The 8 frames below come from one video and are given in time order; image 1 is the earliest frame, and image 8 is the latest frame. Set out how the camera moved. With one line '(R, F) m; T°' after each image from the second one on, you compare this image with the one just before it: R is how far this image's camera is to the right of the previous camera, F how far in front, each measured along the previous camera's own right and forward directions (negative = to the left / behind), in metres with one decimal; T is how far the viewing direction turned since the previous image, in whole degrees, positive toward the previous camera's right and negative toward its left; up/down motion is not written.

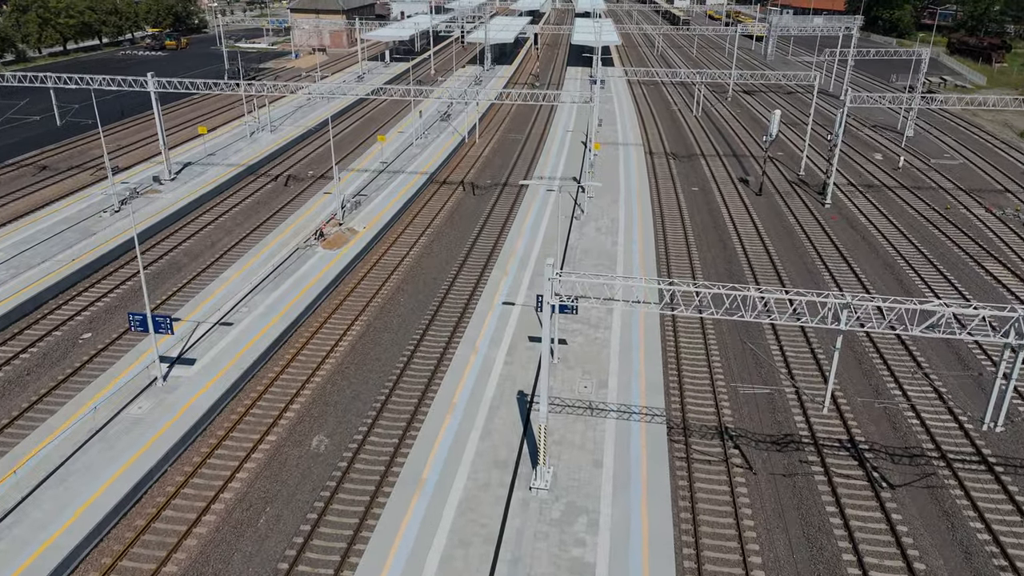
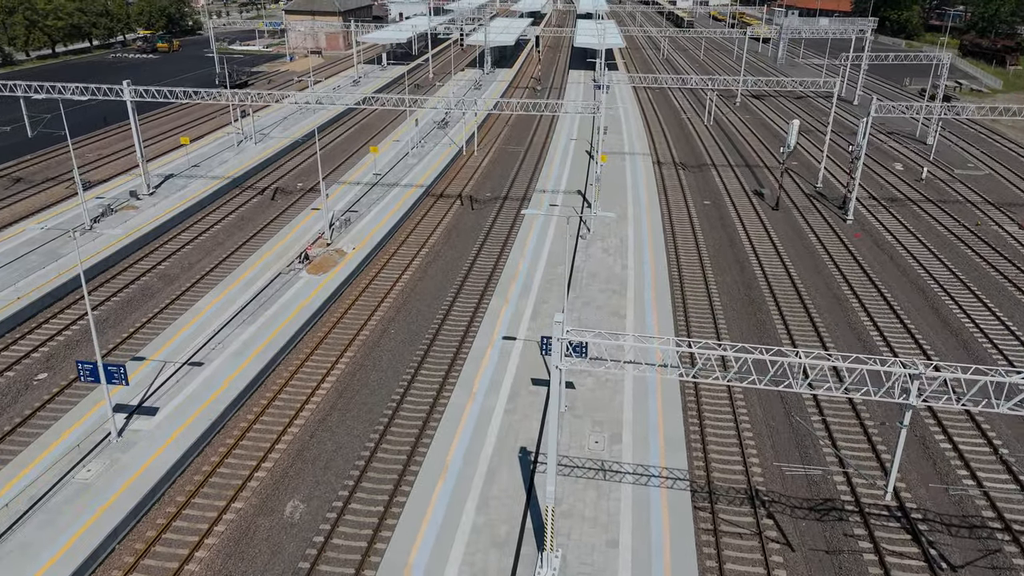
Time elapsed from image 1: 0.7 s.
(0.0, +2.8) m; 0°
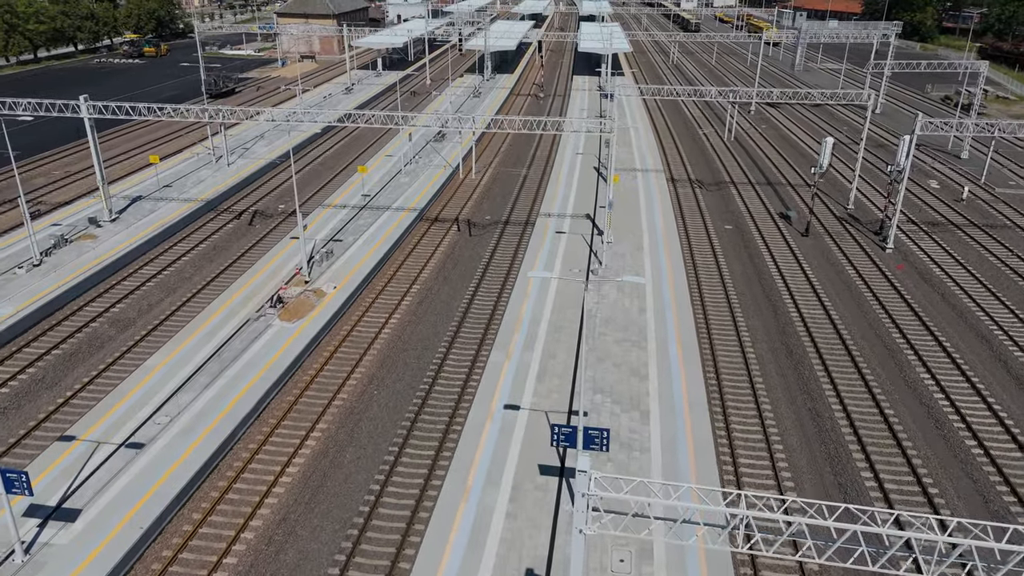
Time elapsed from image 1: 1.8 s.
(-0.1, +4.3) m; 0°
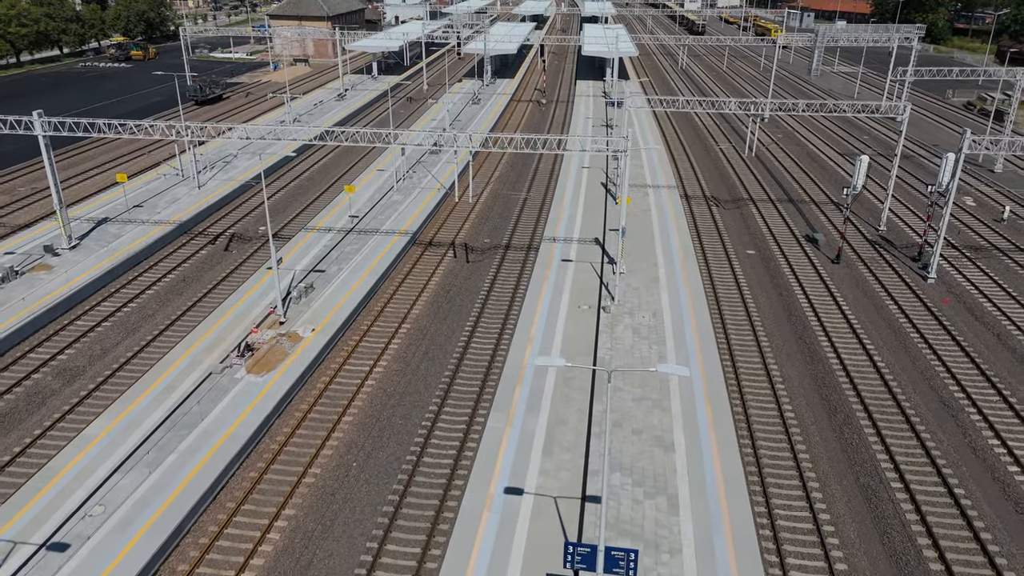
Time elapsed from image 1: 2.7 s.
(0.0, +3.7) m; 0°
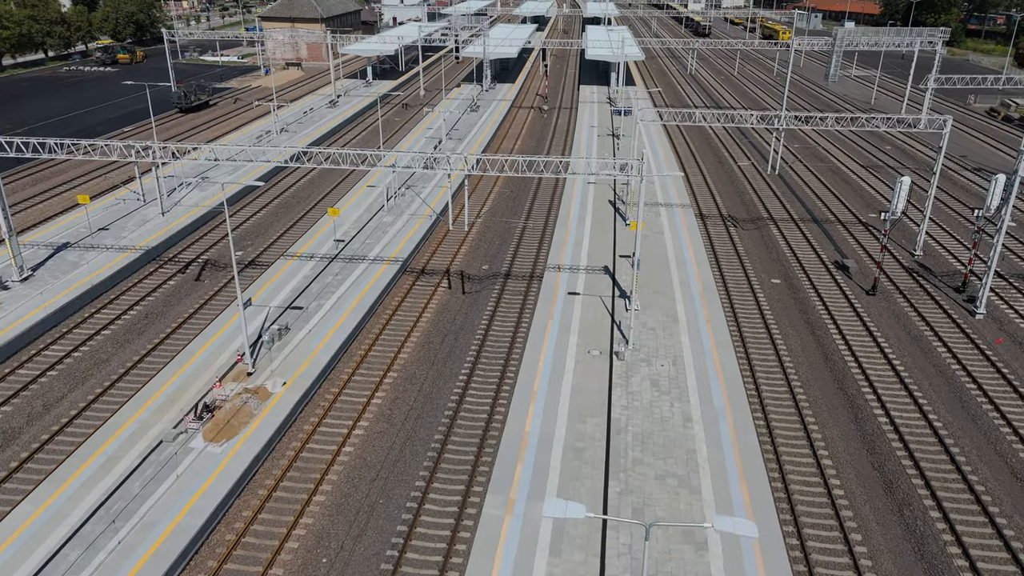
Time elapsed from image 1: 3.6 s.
(0.0, +3.6) m; 0°
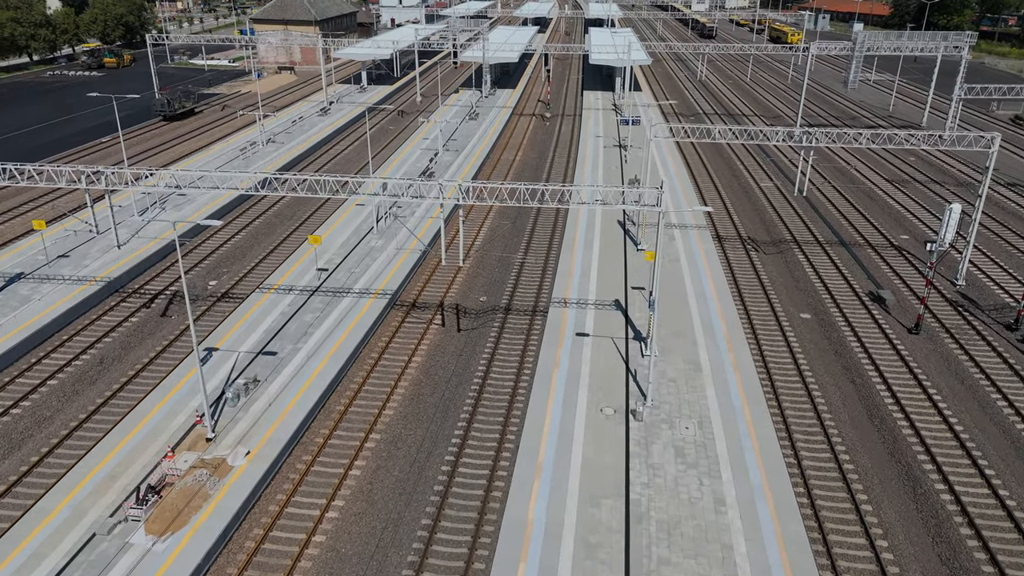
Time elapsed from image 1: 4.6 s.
(0.0, +3.4) m; 0°
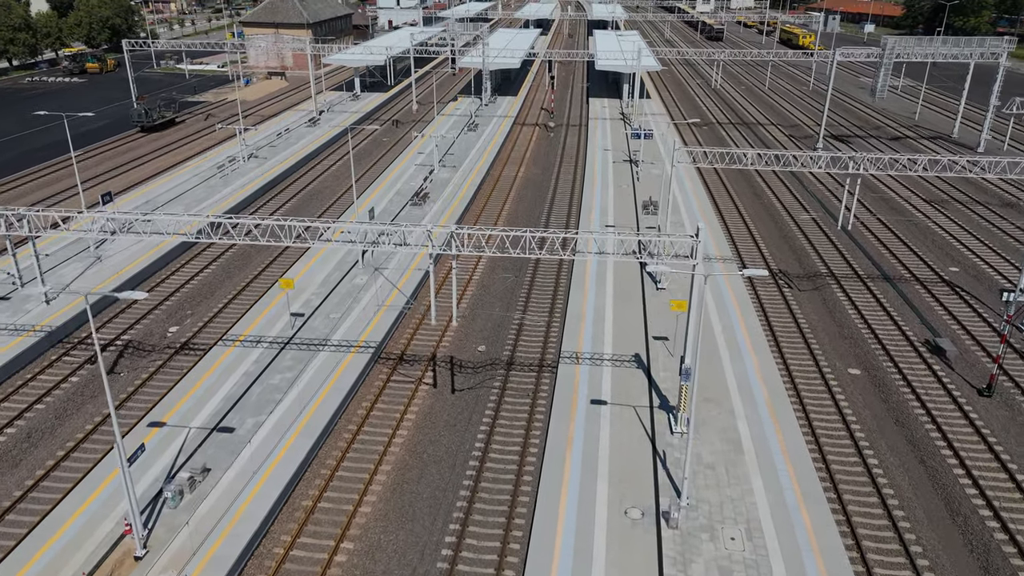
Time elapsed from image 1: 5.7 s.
(-0.1, +4.3) m; 0°
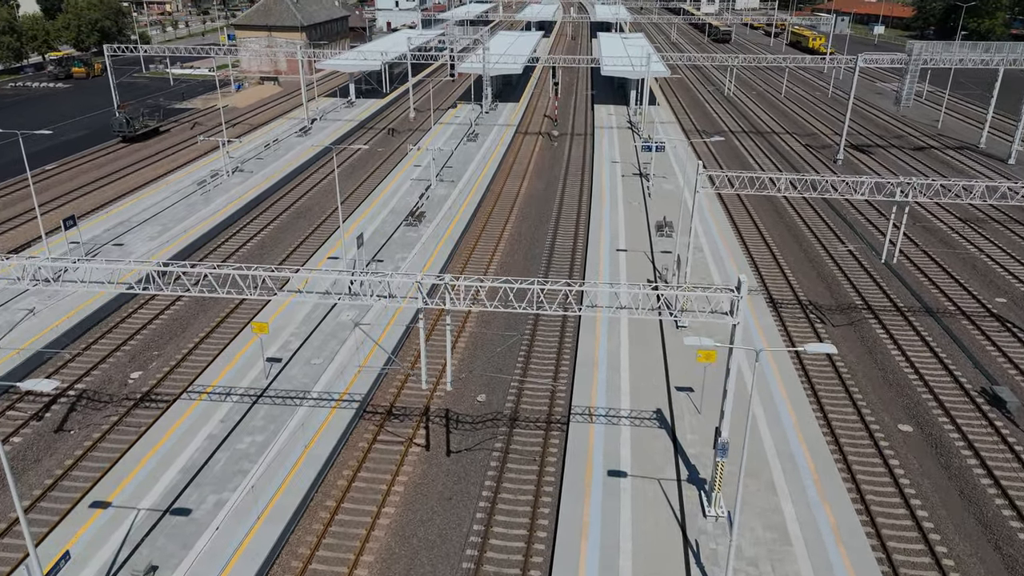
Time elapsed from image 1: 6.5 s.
(-0.1, +3.3) m; 0°
